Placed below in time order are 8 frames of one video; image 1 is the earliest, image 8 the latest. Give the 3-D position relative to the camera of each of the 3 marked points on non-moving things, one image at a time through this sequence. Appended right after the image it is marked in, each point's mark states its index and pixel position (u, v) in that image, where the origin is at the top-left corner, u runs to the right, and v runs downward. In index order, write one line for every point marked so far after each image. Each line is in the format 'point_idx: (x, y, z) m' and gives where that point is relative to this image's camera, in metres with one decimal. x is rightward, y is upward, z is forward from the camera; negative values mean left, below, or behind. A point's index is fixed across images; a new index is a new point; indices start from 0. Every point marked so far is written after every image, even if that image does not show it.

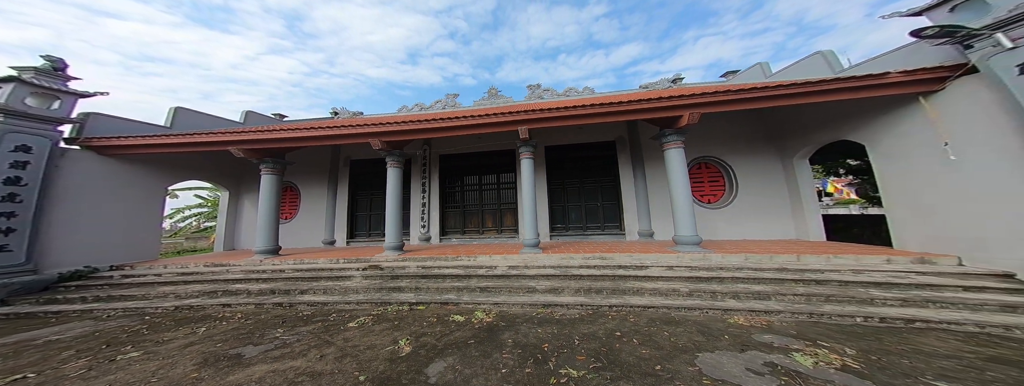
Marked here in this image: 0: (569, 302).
0: (+0.7, -1.3, +3.0) m
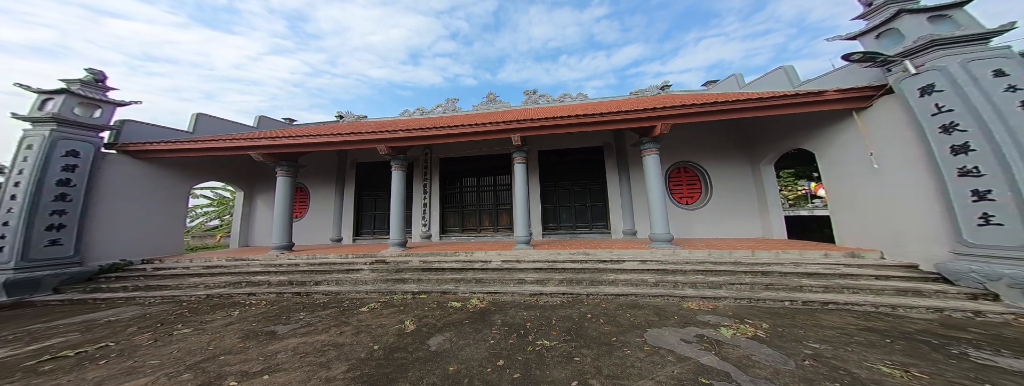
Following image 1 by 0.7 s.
0: (+0.6, -1.4, +3.5) m
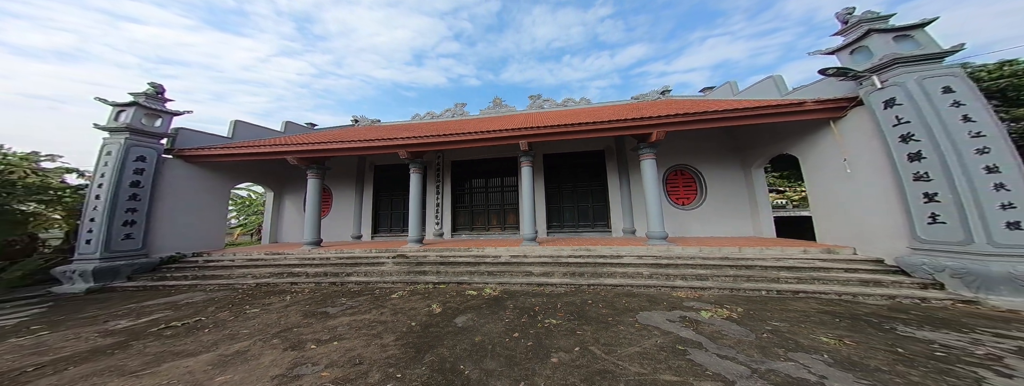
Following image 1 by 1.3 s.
0: (+0.7, -1.4, +3.9) m
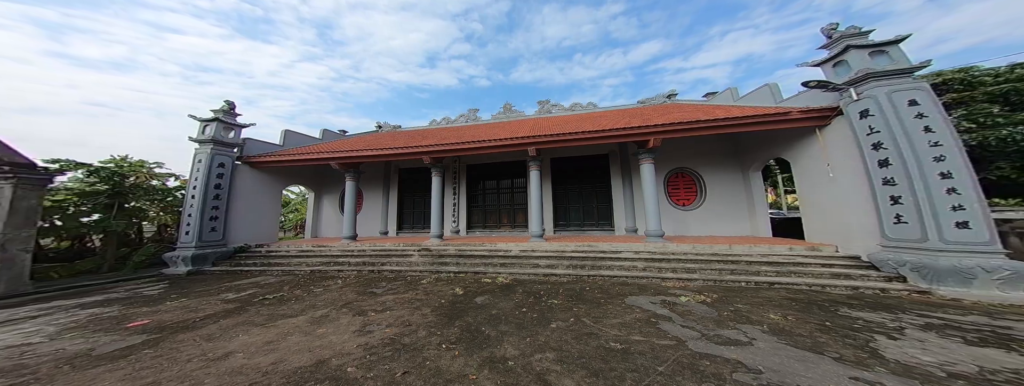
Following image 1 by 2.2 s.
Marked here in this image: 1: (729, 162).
0: (+0.9, -1.5, +4.5) m
1: (+5.9, +0.8, +6.6) m
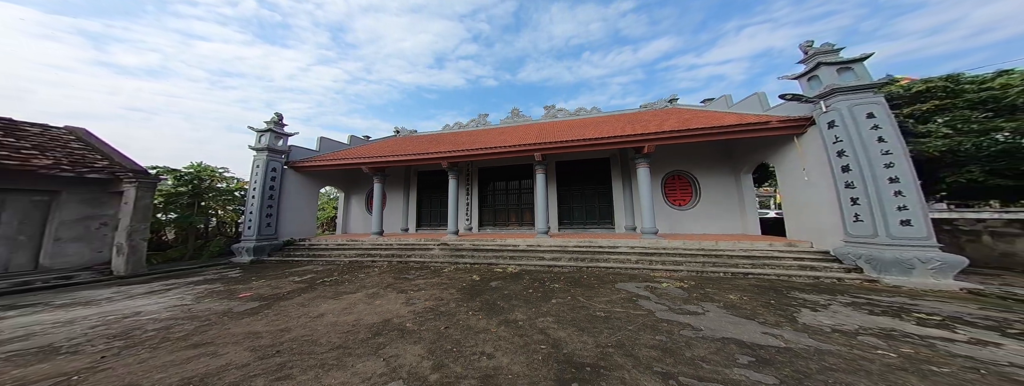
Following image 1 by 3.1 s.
0: (+1.1, -1.5, +5.2) m
1: (+6.2, +0.8, +7.1) m
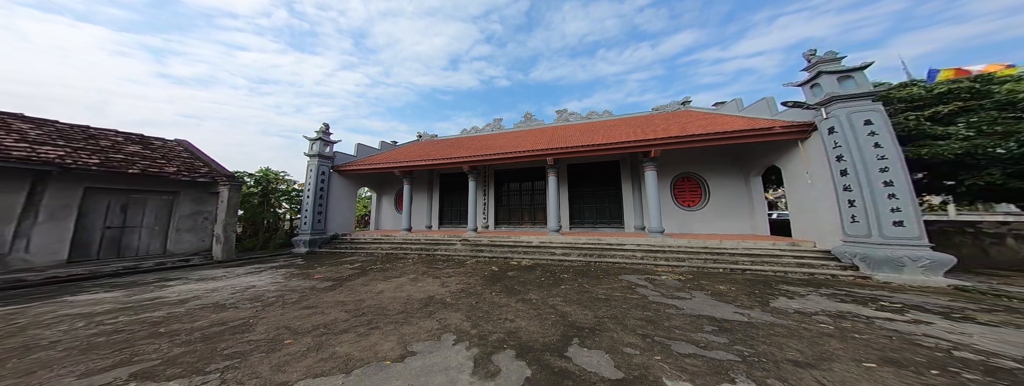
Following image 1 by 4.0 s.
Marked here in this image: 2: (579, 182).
0: (+1.4, -1.6, +5.7) m
1: (+6.6, +0.8, +7.3) m
2: (+2.3, +0.4, +8.3) m
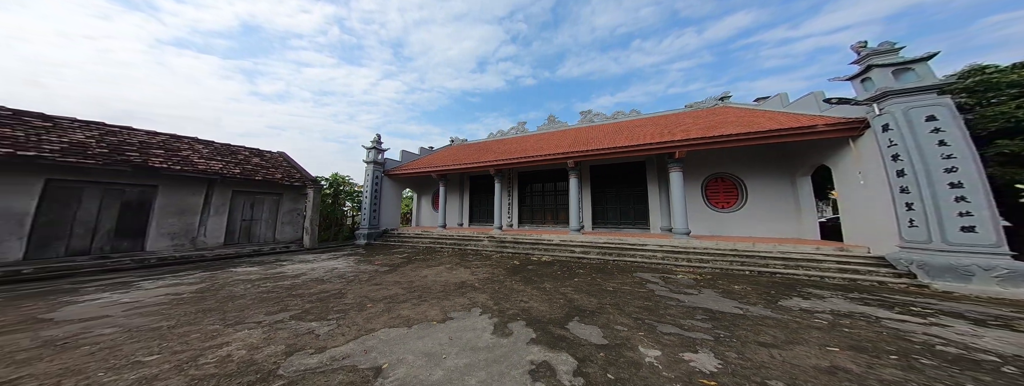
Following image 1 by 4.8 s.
0: (+2.1, -1.6, +6.0) m
1: (+7.4, +0.8, +6.9) m
2: (+3.3, +0.4, +8.5) m
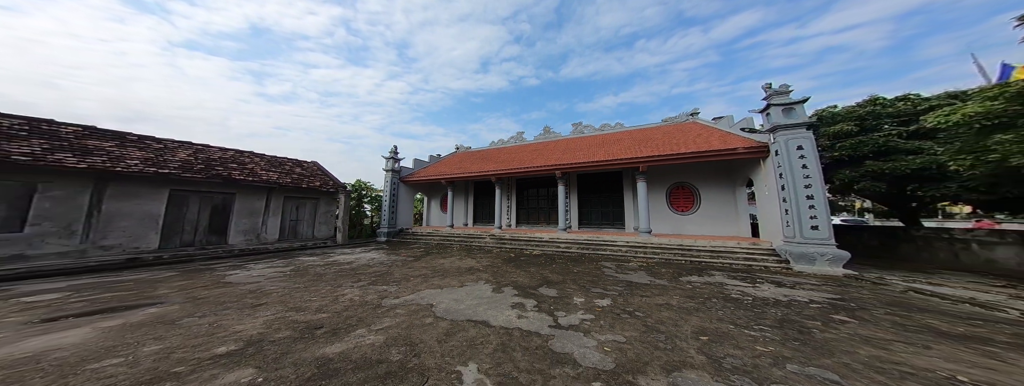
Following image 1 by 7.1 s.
0: (+1.9, -1.8, +7.5) m
1: (+7.3, +0.5, +8.4) m
2: (+3.1, +0.2, +10.0) m
